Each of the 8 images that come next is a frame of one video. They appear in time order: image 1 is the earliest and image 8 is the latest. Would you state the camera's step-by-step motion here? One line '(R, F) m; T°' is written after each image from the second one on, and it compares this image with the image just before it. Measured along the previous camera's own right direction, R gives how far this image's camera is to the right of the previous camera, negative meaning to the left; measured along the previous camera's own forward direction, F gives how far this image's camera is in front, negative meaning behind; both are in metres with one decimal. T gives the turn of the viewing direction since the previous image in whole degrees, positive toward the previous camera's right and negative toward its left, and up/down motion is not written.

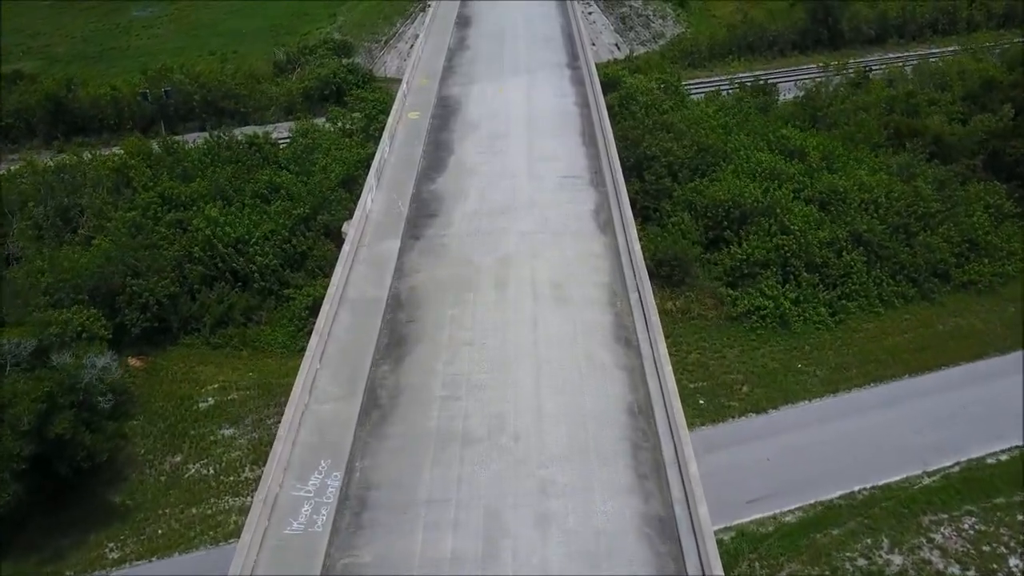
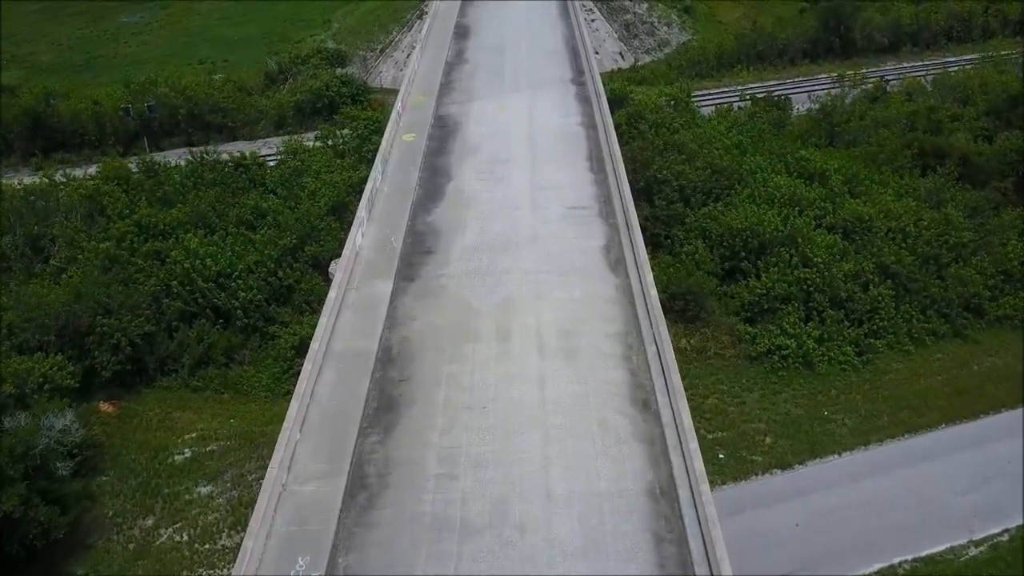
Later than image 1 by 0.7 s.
(0.0, +0.9) m; 0°
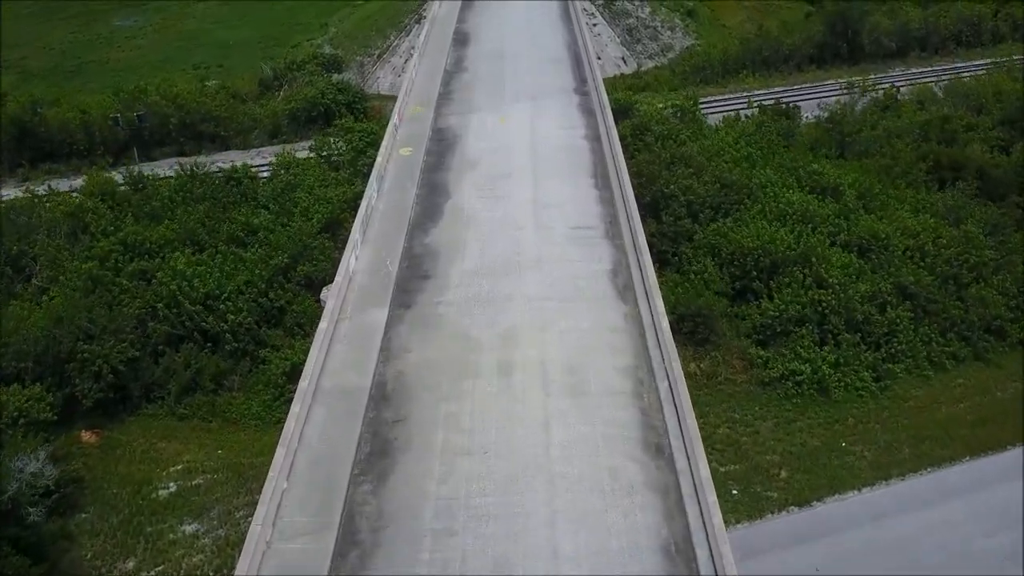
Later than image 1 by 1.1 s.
(0.0, +0.5) m; 0°
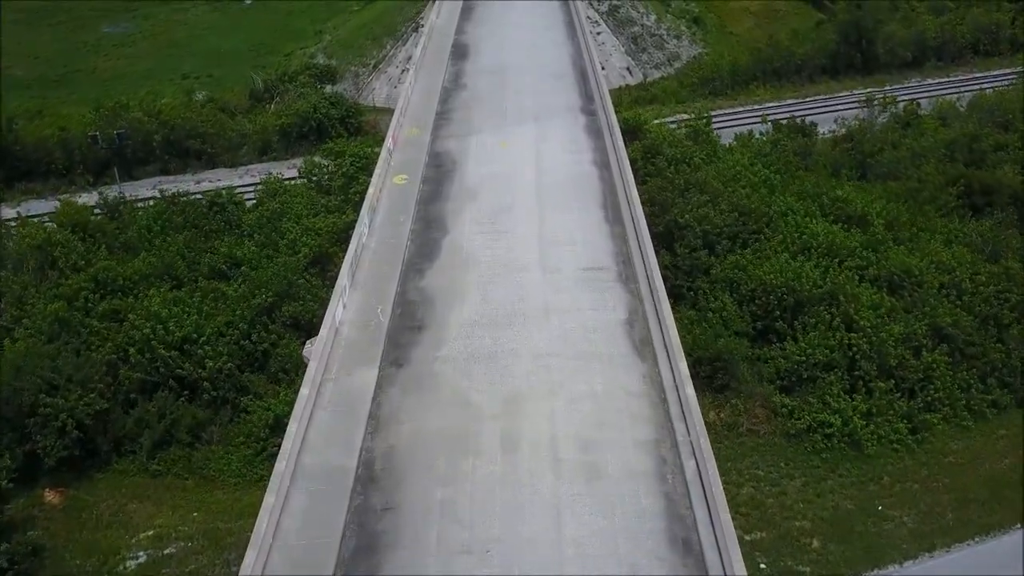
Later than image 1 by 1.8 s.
(0.0, +1.0) m; 0°
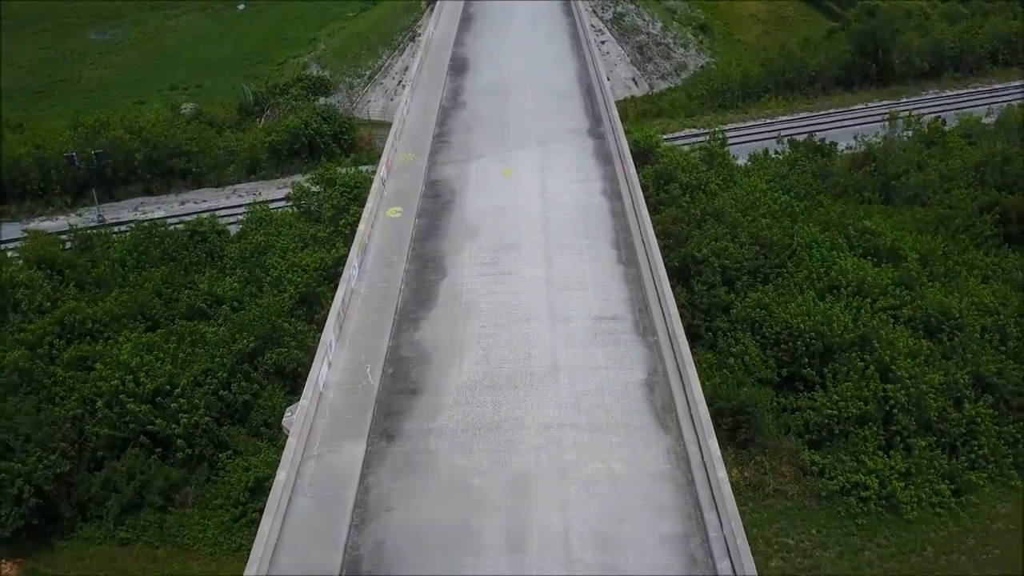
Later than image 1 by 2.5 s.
(-0.1, +1.0) m; 0°
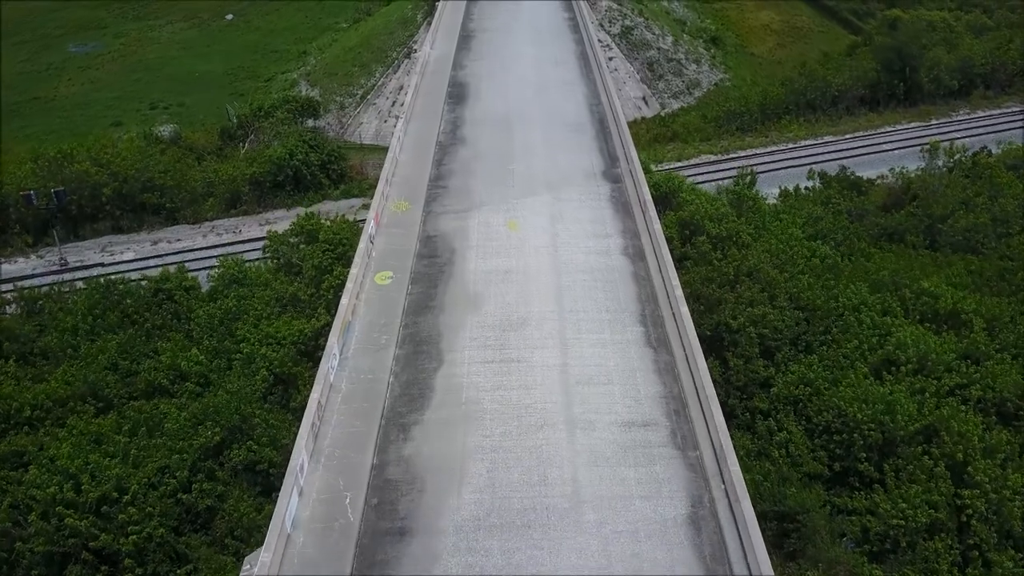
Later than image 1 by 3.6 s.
(-0.1, +1.5) m; 0°
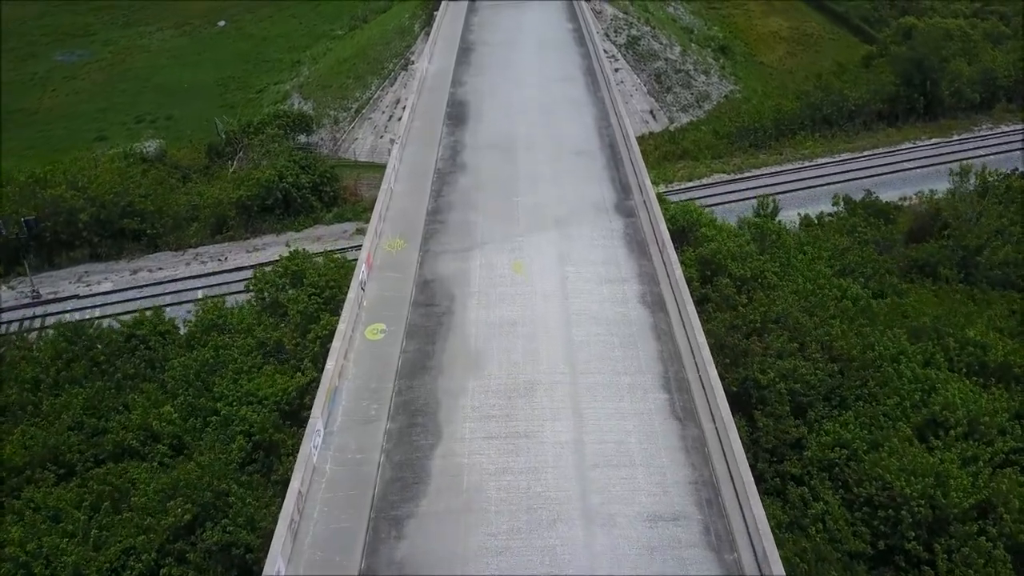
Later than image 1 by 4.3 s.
(-0.1, +1.0) m; 0°
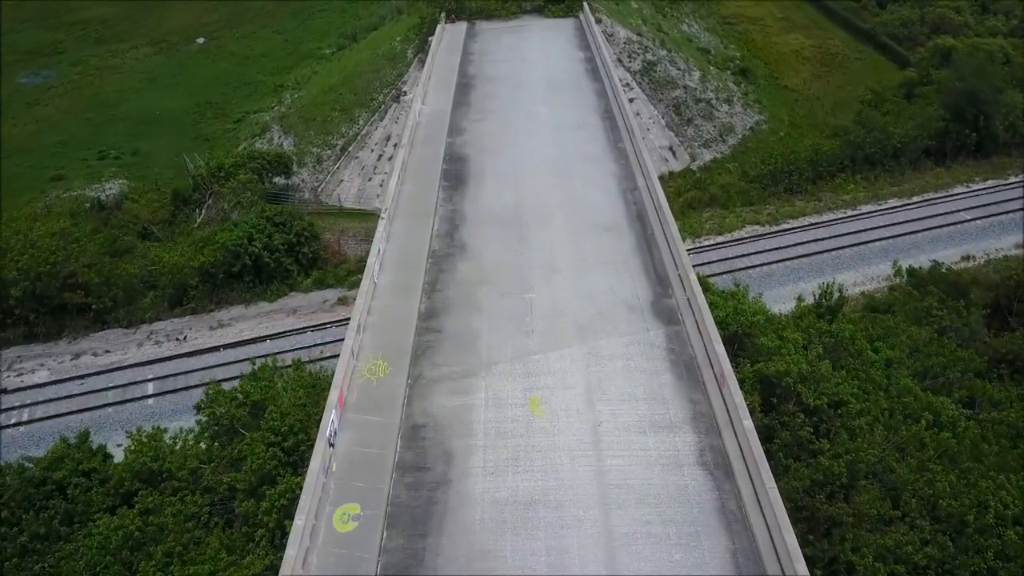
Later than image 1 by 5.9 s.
(-0.1, +2.2) m; 0°
